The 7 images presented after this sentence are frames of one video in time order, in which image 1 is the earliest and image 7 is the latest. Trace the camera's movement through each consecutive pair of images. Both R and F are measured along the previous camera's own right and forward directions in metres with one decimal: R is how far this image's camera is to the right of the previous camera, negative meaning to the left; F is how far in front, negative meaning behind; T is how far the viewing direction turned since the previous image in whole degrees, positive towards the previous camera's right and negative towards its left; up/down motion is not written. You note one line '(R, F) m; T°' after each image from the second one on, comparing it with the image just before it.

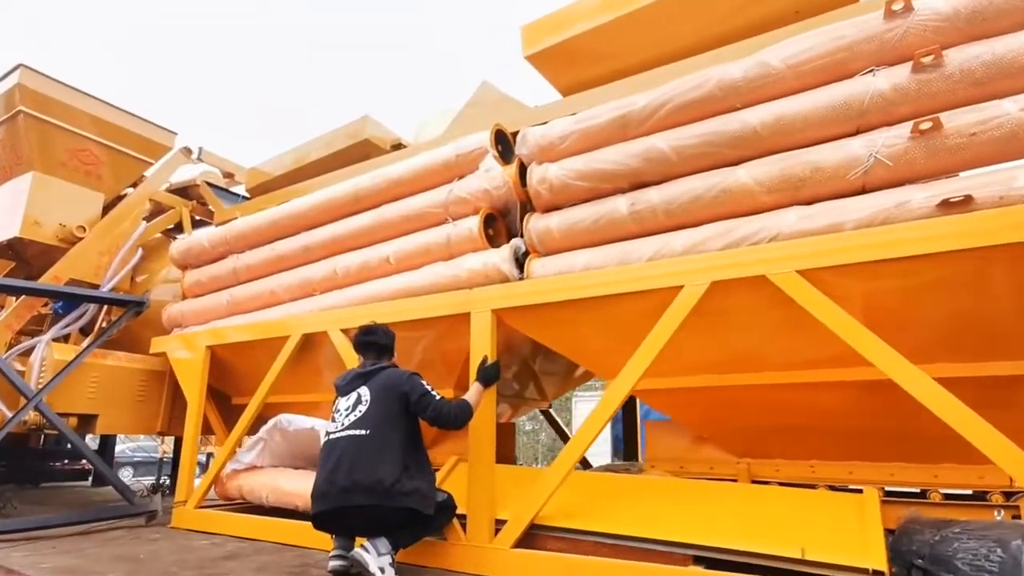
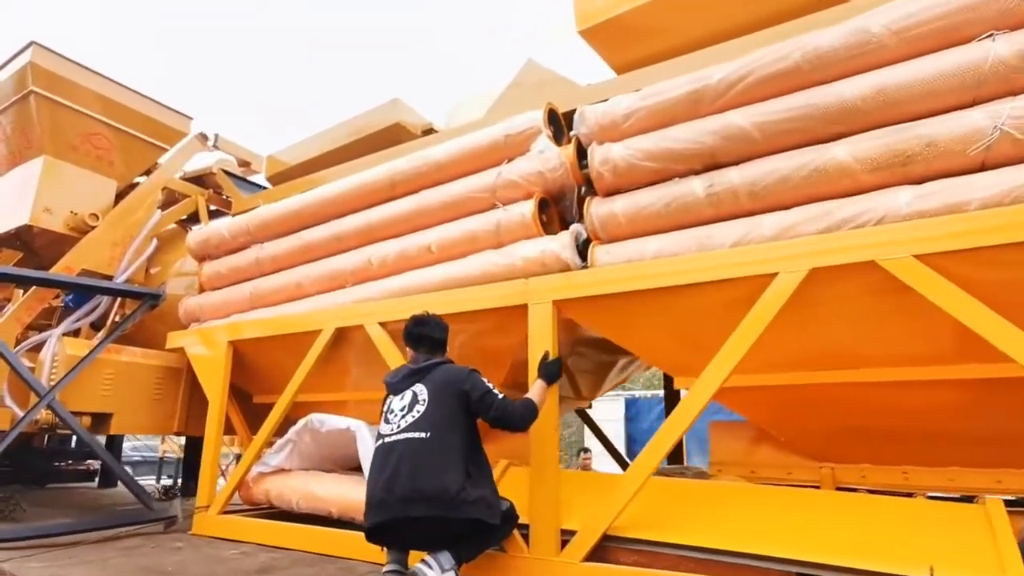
(-0.3, +0.3) m; 0°
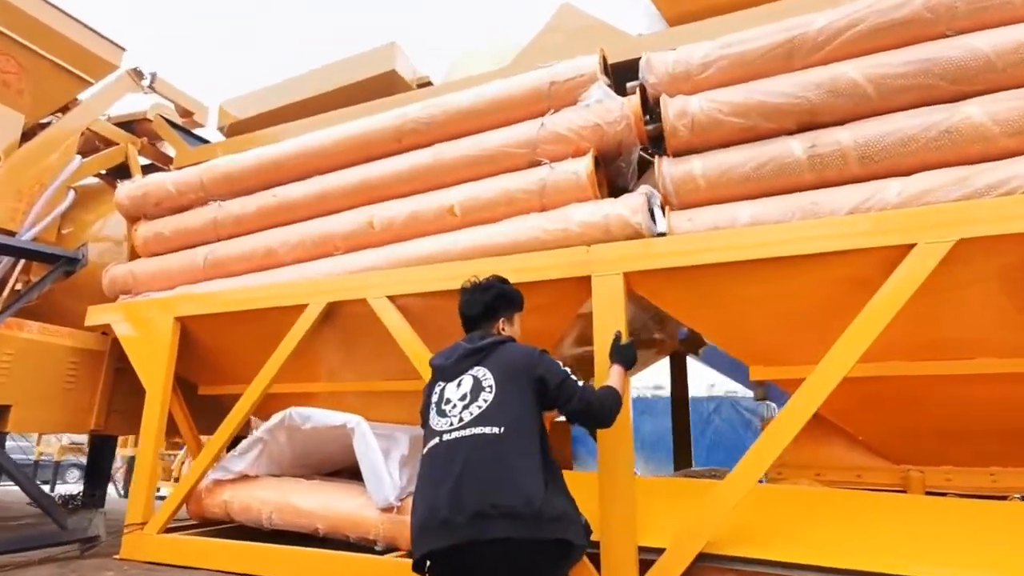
(-0.6, +0.6) m; +8°
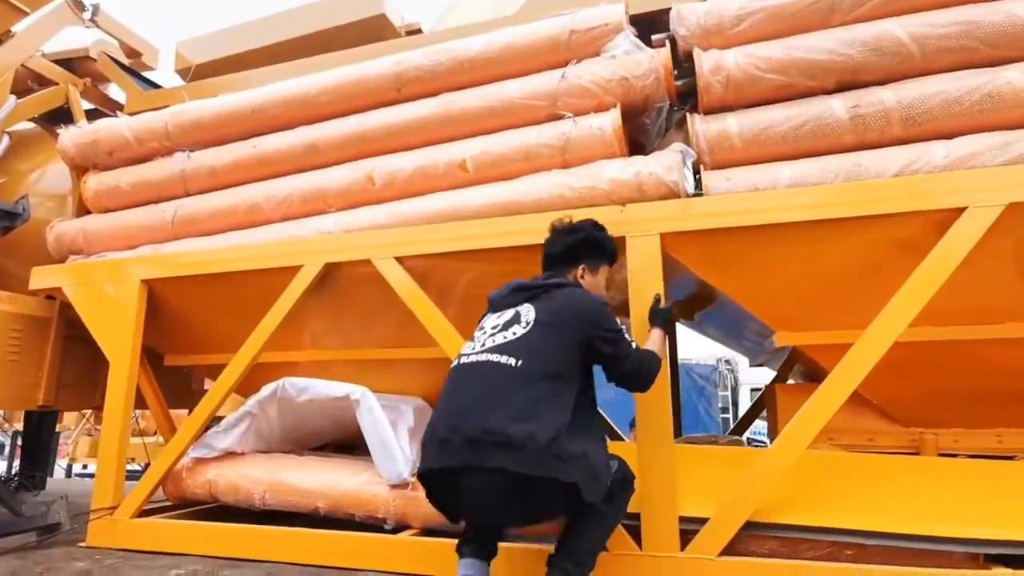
(-0.4, +0.2) m; +6°
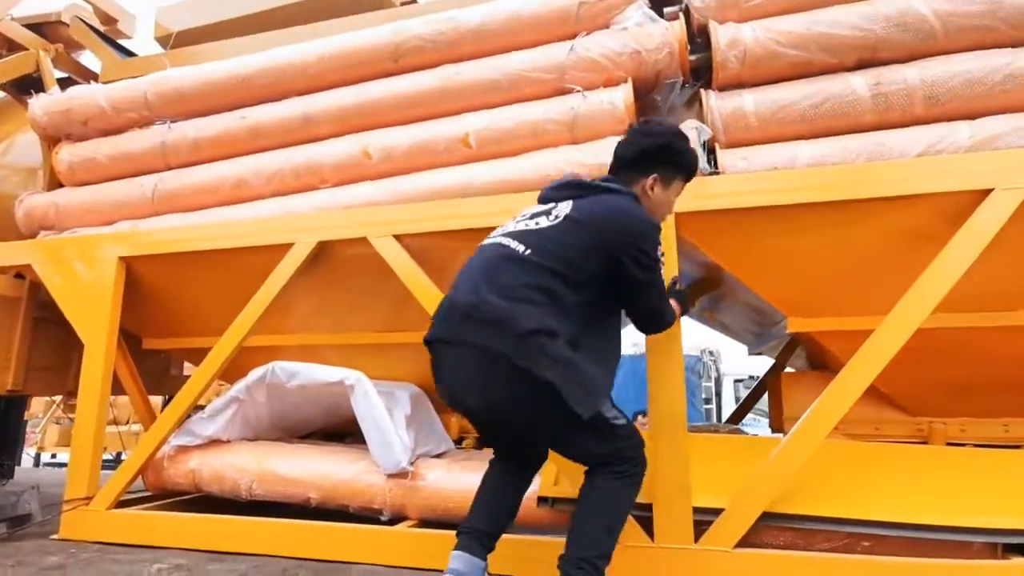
(-0.1, +0.1) m; +2°
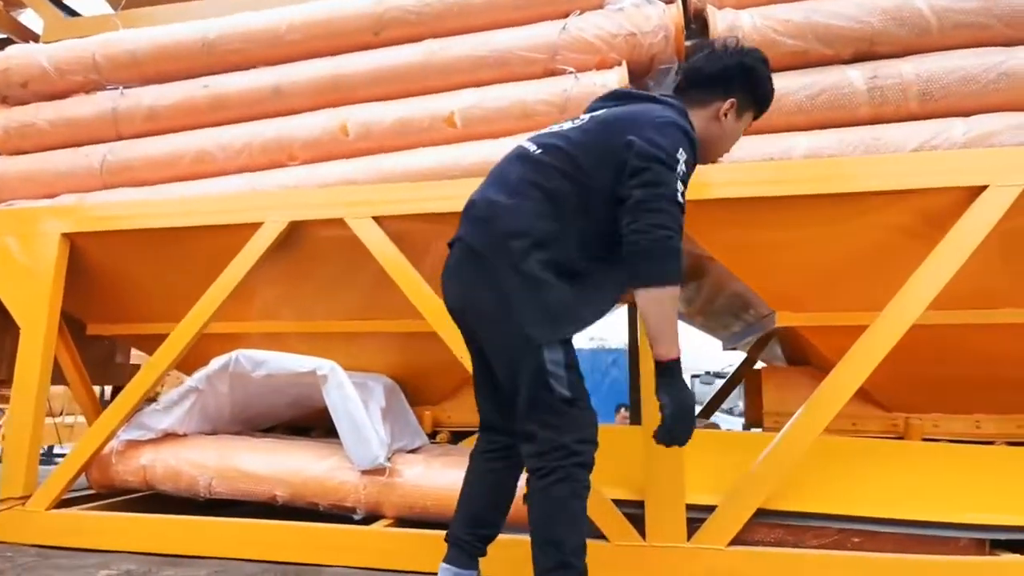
(-0.1, +0.1) m; +4°
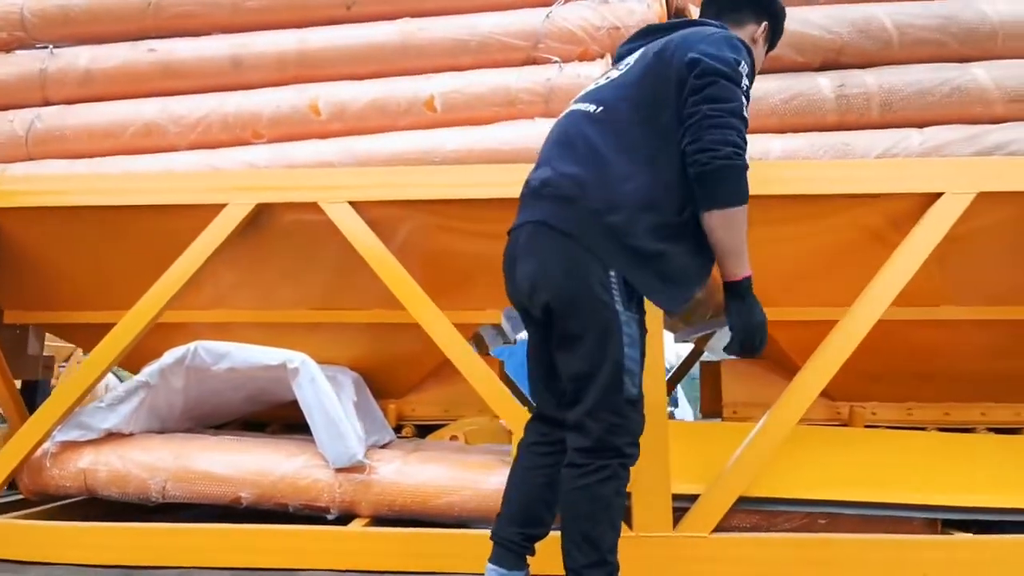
(-0.2, +0.1) m; +8°
